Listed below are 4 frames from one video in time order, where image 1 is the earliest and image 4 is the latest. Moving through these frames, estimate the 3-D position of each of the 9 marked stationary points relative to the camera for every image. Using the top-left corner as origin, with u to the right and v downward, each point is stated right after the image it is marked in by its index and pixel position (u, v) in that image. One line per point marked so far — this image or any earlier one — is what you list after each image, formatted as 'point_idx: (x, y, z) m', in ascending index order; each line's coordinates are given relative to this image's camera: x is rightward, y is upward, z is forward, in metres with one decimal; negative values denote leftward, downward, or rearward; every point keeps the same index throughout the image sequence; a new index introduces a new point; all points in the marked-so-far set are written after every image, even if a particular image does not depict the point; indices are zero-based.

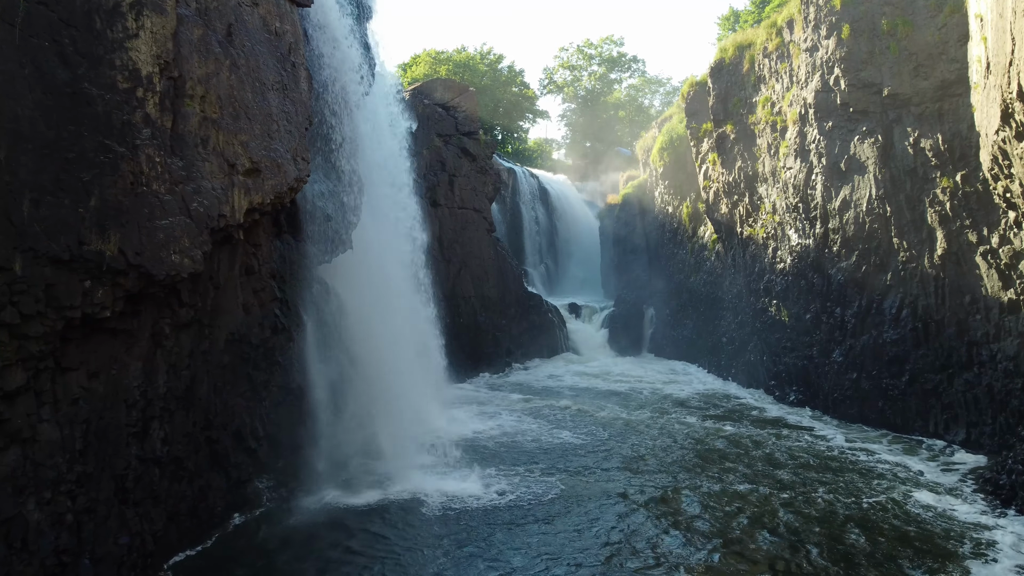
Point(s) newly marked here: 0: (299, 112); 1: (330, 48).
0: (-2.8, +2.4, +9.0) m
1: (-3.0, +4.0, +11.4) m
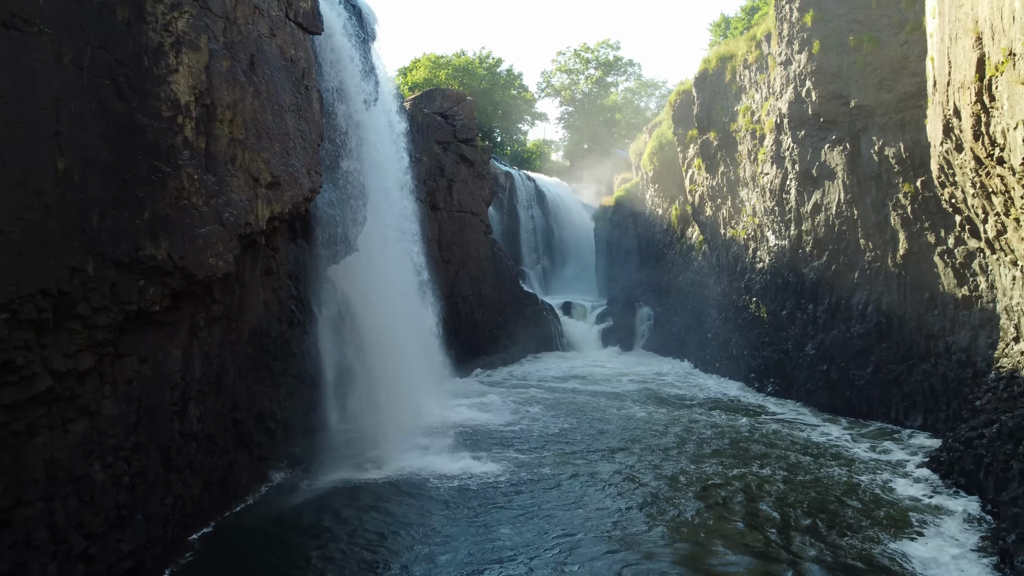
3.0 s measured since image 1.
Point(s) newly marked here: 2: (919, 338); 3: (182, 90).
0: (-3.0, +2.4, +10.1) m
1: (-3.2, +4.1, +12.4) m
2: (+8.0, -1.0, +13.1) m
3: (-3.6, +2.1, +7.2) m
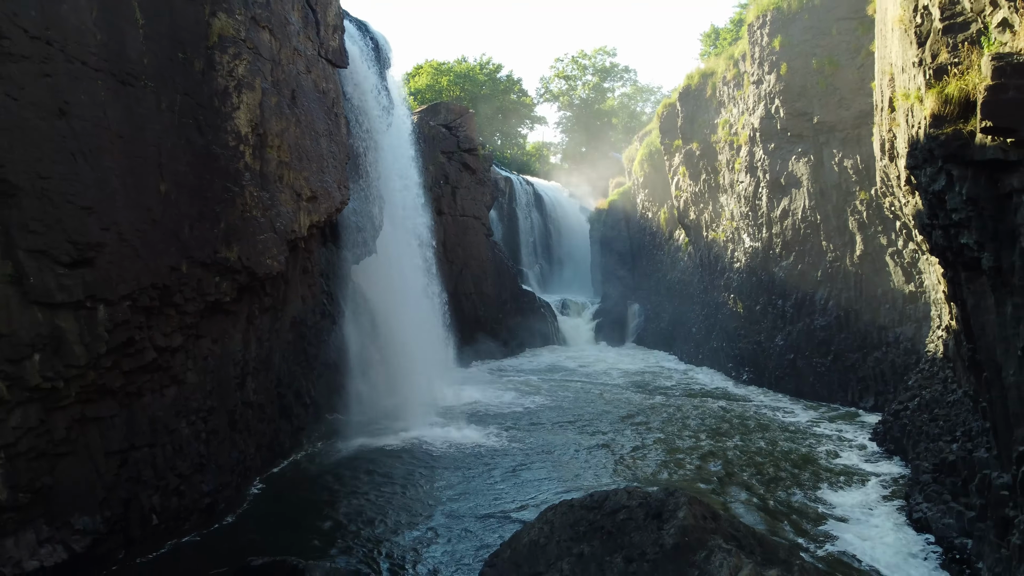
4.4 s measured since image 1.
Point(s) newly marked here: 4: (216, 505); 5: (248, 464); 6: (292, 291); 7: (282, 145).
0: (-3.0, +2.4, +11.8) m
1: (-3.2, +4.1, +14.2) m
2: (+7.9, -0.9, +14.8) m
3: (-3.6, +2.2, +9.0) m
4: (-3.8, -2.8, +8.6) m
5: (-3.7, -2.5, +9.4) m
6: (-3.5, 0.0, +10.7) m
7: (-3.4, +2.1, +9.9) m
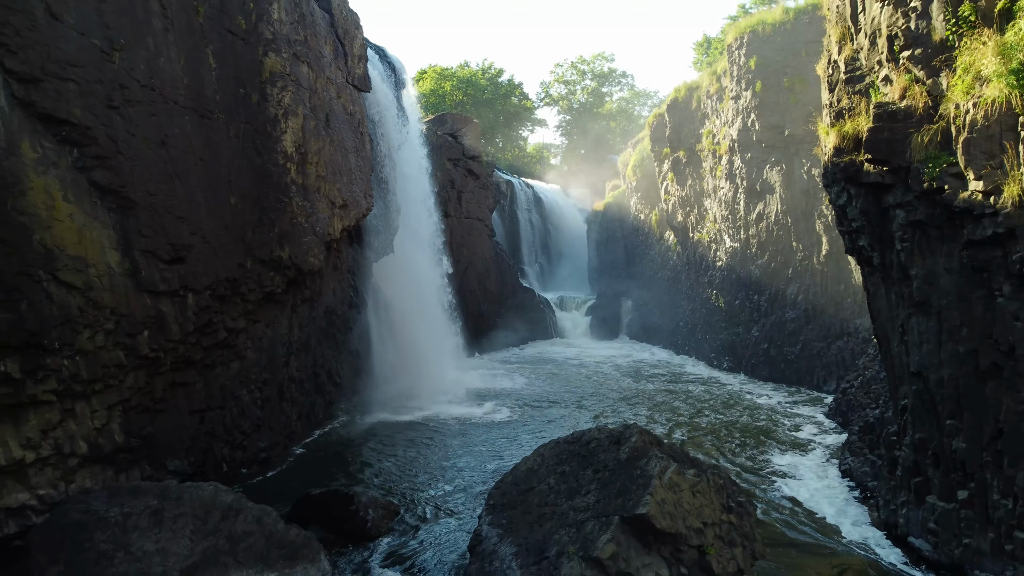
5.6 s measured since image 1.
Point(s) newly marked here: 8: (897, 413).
0: (-3.0, +2.5, +13.6) m
1: (-3.2, +4.2, +16.0) m
2: (+8.0, -0.8, +16.6) m
3: (-3.6, +2.3, +10.8) m
4: (-3.8, -2.7, +10.4) m
5: (-3.7, -2.4, +11.3) m
6: (-3.5, +0.1, +12.5) m
7: (-3.4, +2.2, +11.7) m
8: (+4.7, -1.5, +8.2) m
